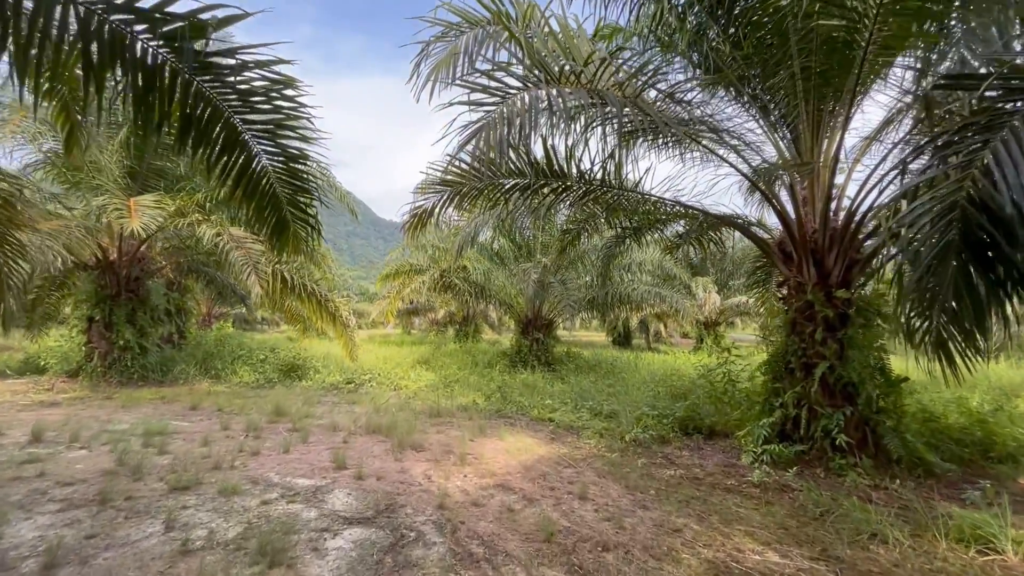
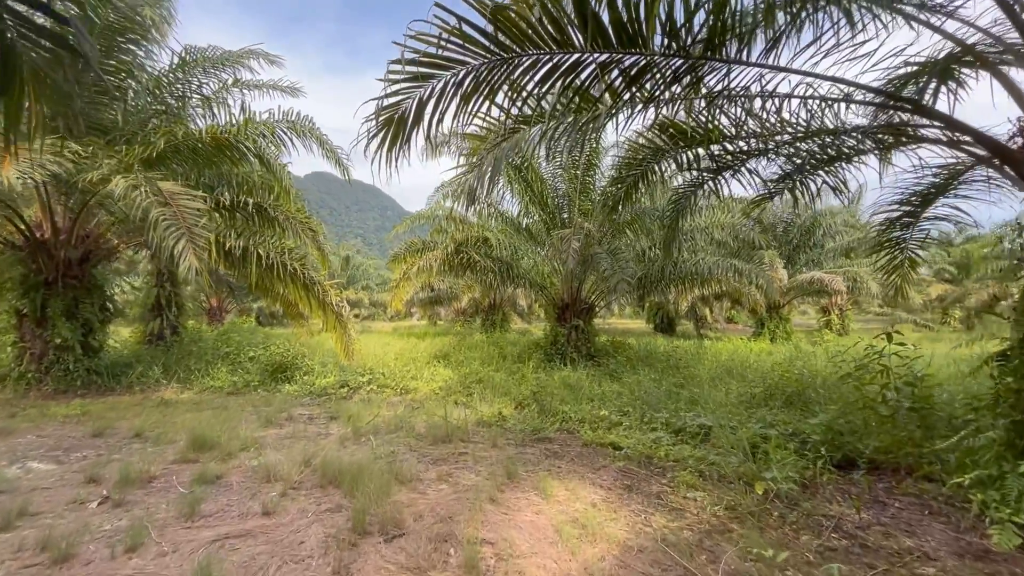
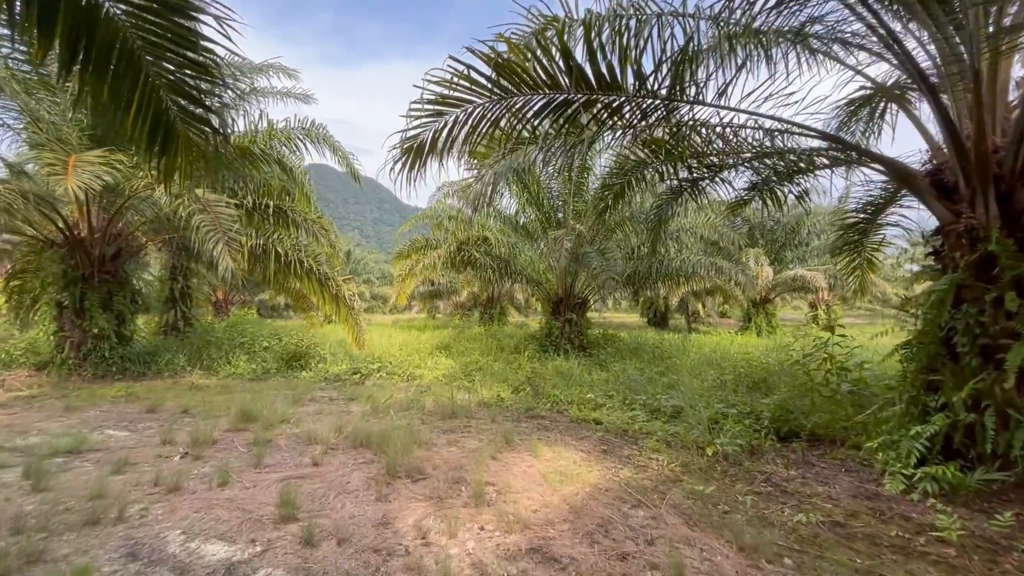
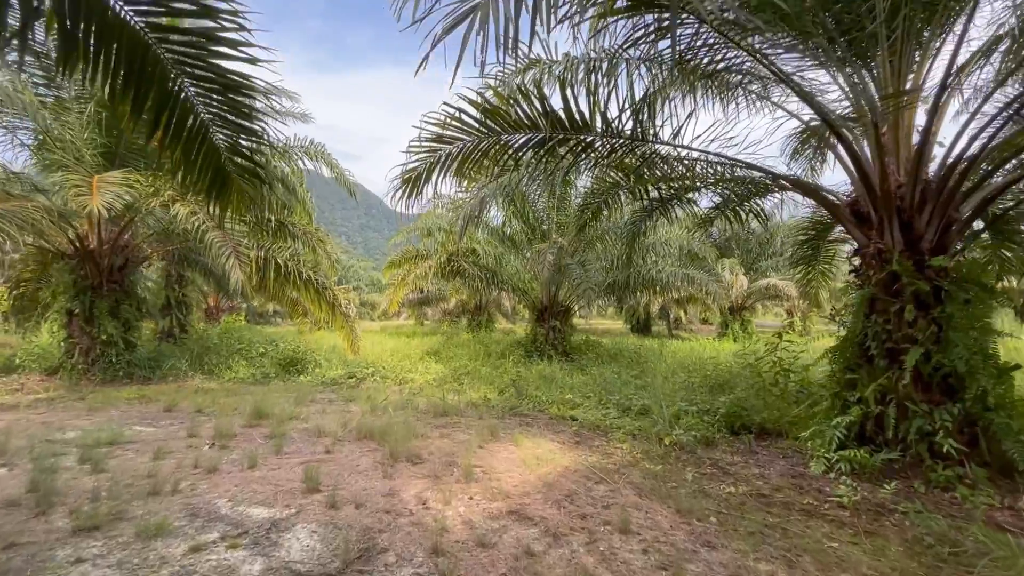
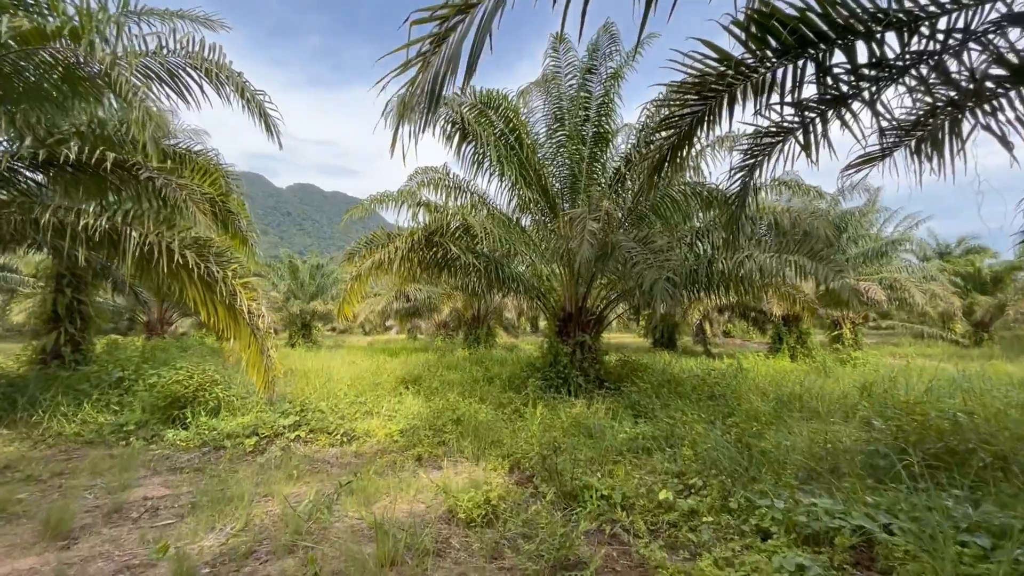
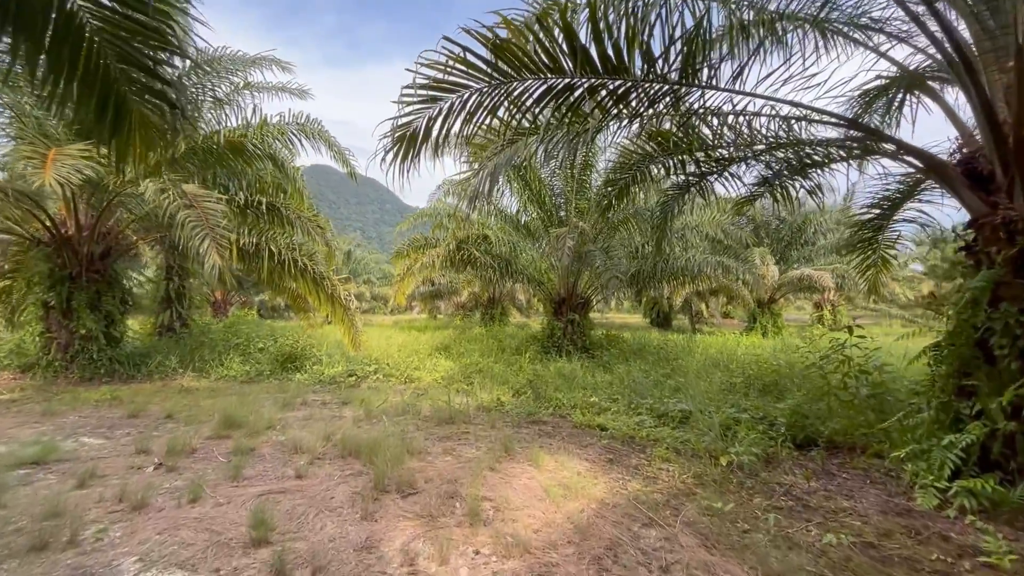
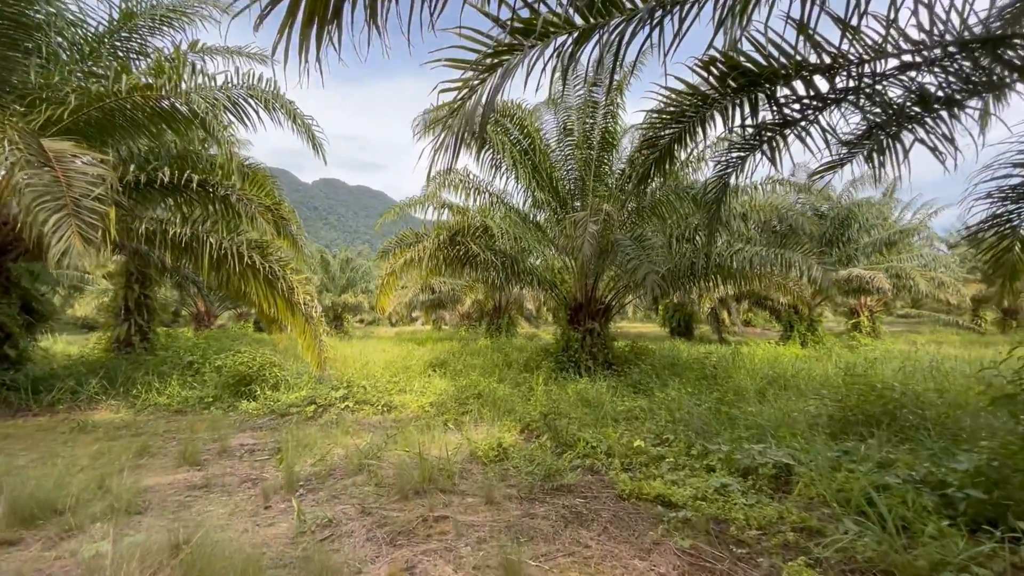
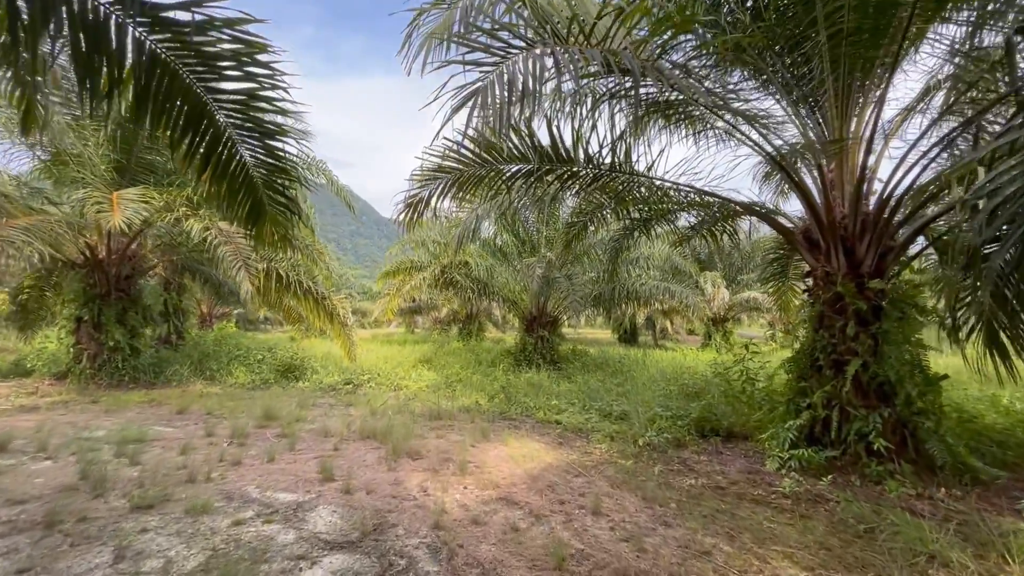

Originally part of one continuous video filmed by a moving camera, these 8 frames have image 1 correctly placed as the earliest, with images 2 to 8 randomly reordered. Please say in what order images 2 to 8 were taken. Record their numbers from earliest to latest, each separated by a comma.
8, 4, 3, 6, 2, 7, 5
